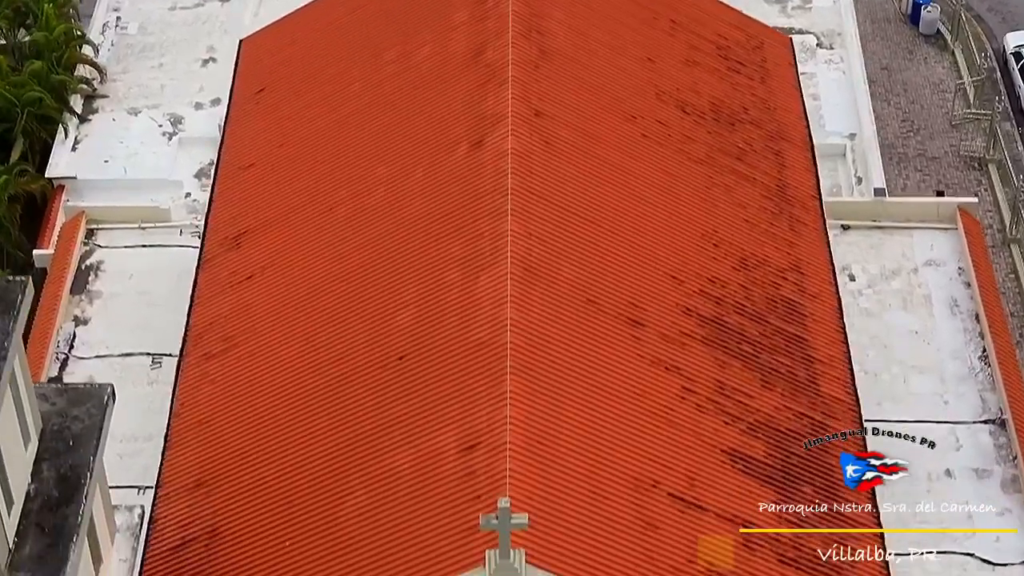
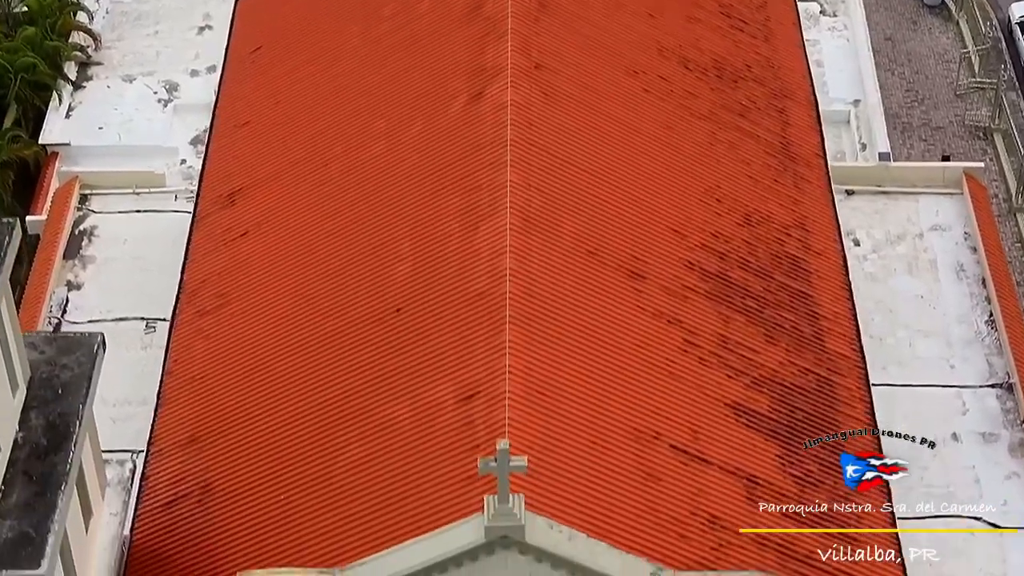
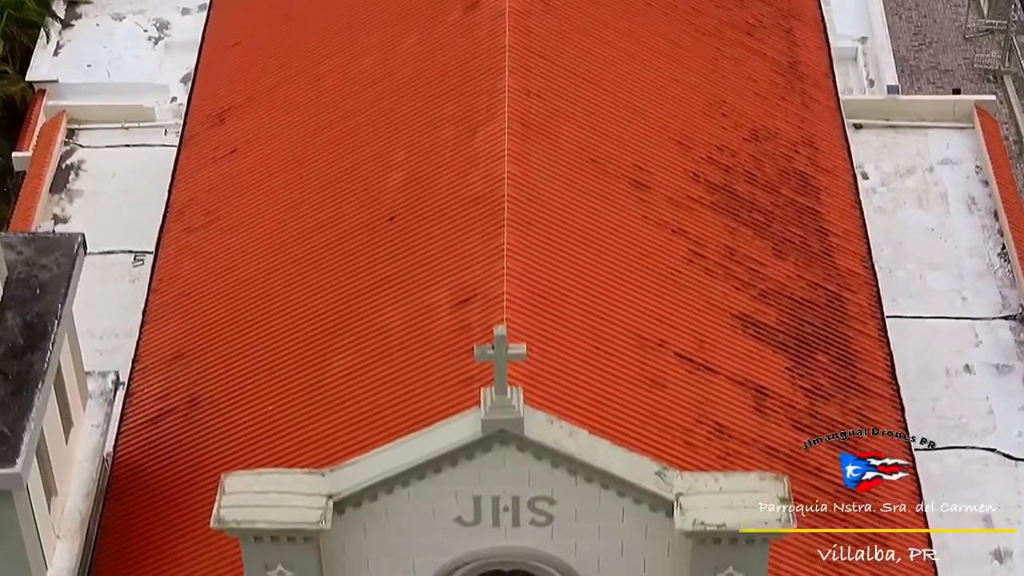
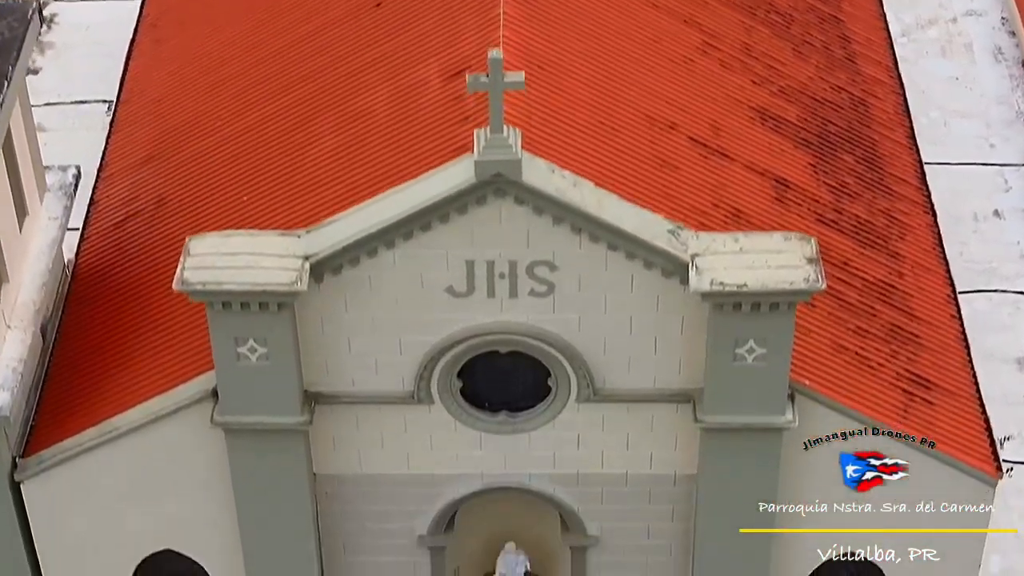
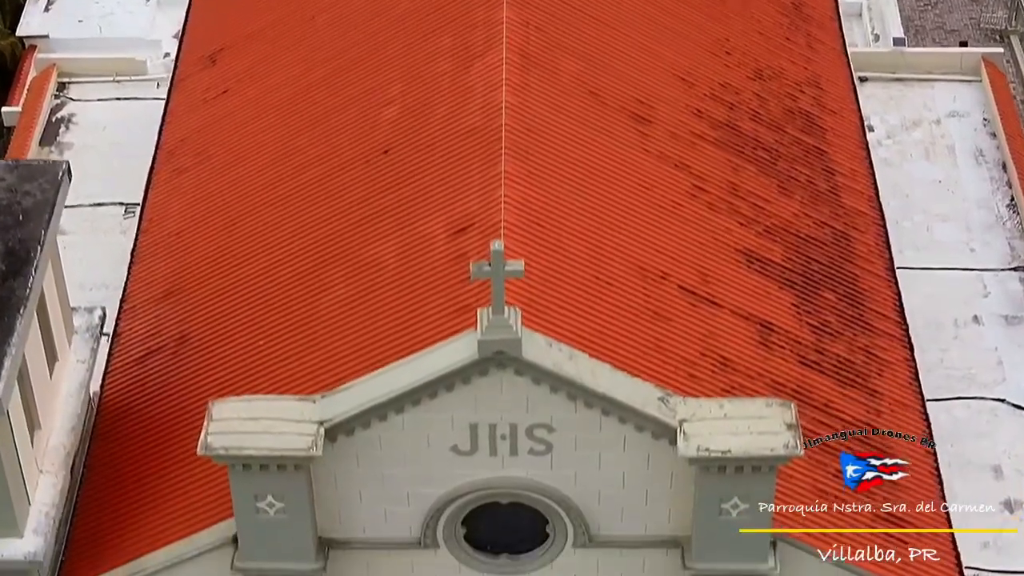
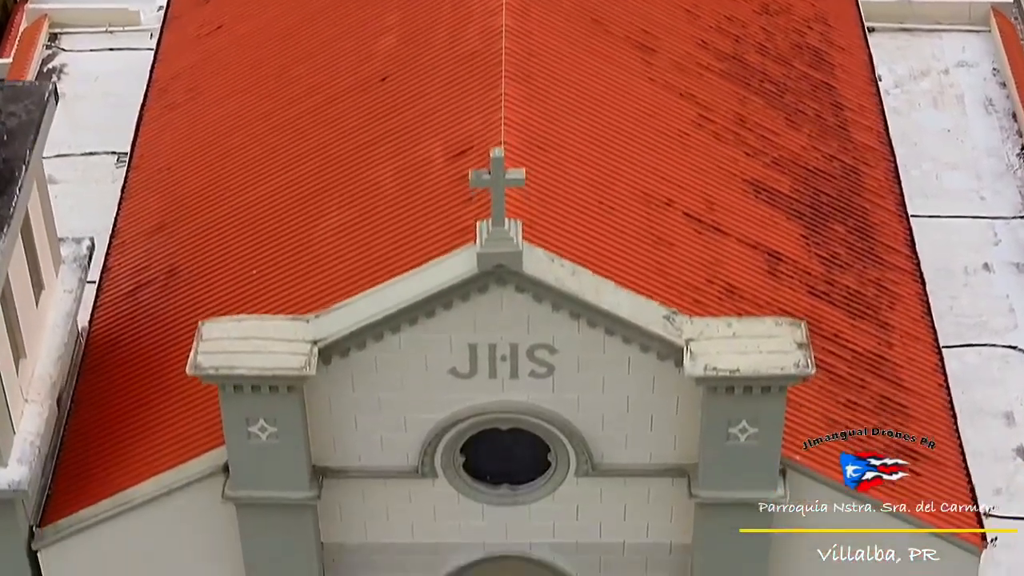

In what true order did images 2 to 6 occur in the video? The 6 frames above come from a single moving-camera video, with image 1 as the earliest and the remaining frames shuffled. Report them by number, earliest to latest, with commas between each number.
2, 3, 5, 6, 4
